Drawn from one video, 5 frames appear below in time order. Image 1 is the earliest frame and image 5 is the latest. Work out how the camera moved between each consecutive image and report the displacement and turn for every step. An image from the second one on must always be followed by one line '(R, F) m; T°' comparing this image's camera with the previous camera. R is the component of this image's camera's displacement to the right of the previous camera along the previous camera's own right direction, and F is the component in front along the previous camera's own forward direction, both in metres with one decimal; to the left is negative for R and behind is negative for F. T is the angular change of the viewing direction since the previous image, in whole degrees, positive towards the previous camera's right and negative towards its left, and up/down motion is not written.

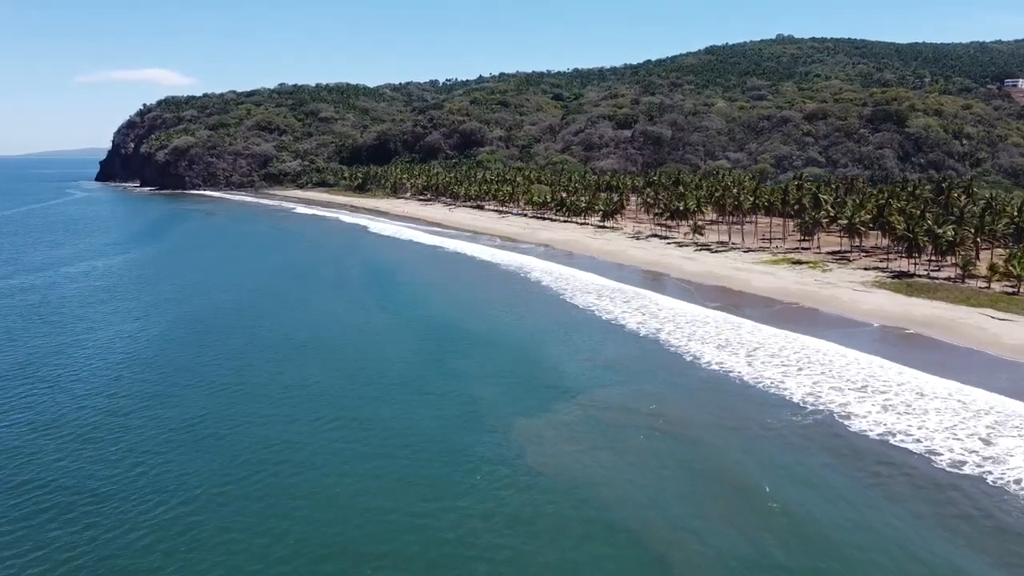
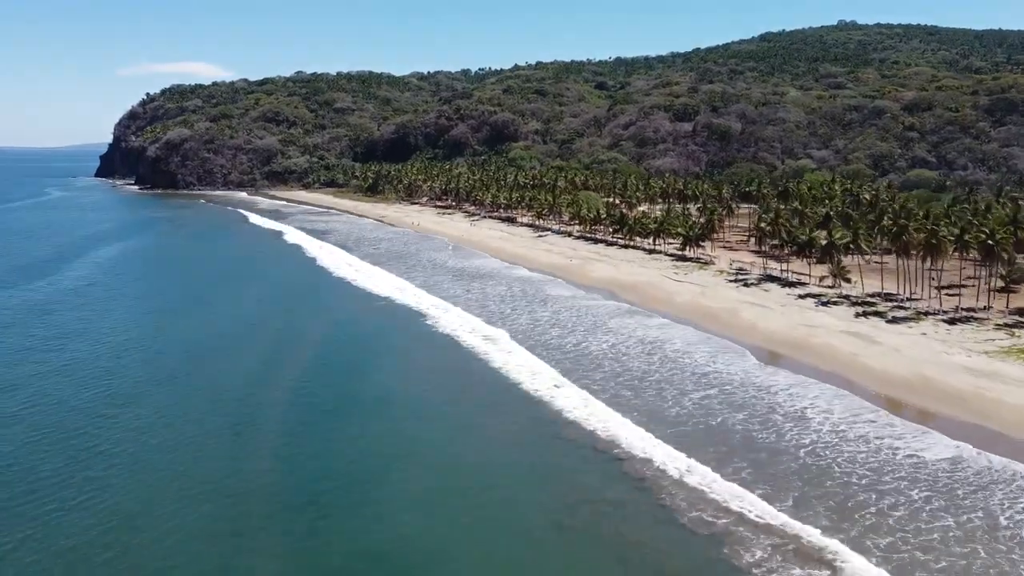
(-0.6, +25.1) m; -2°
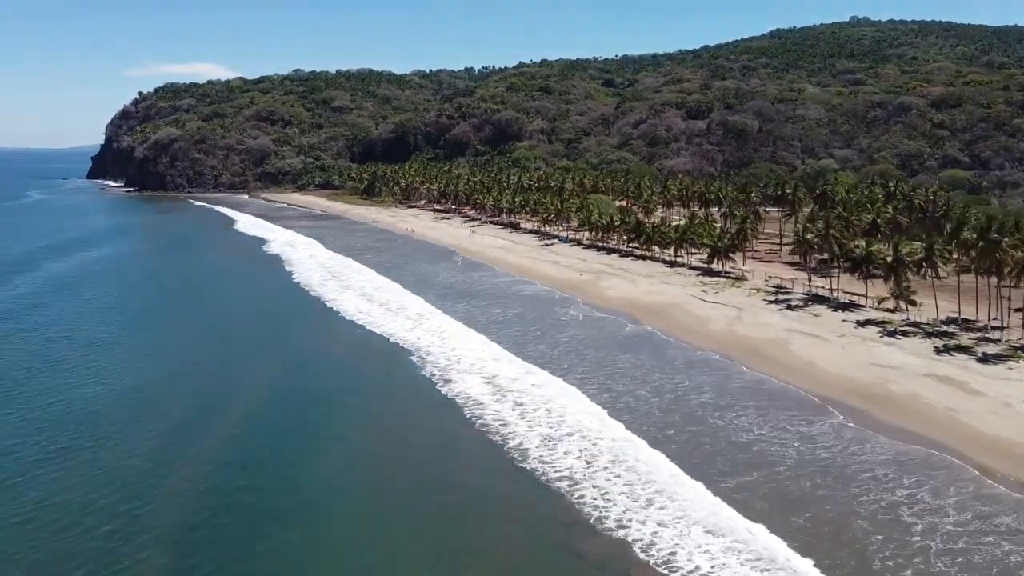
(+0.2, +7.5) m; 0°
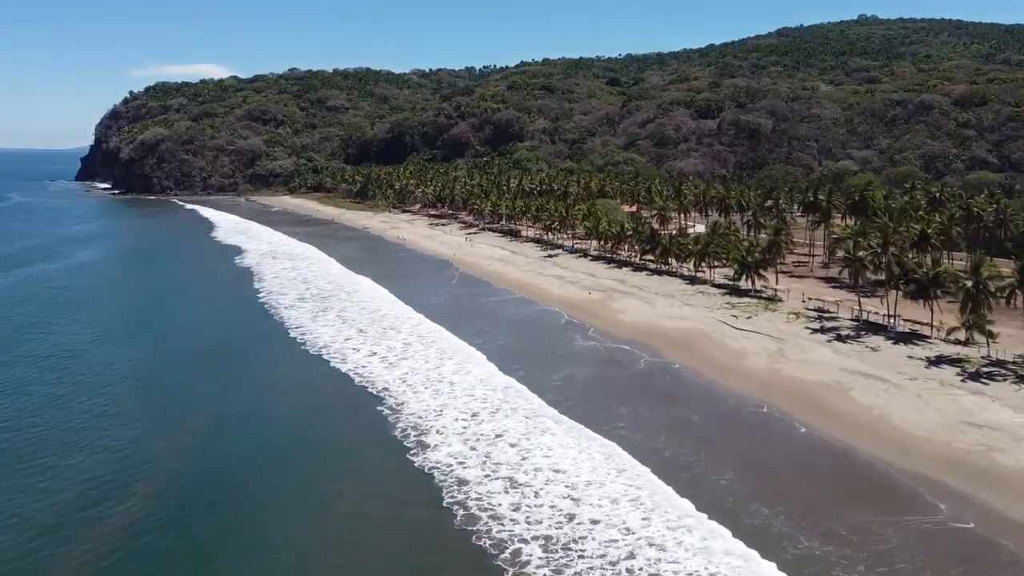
(+0.2, +6.6) m; 0°
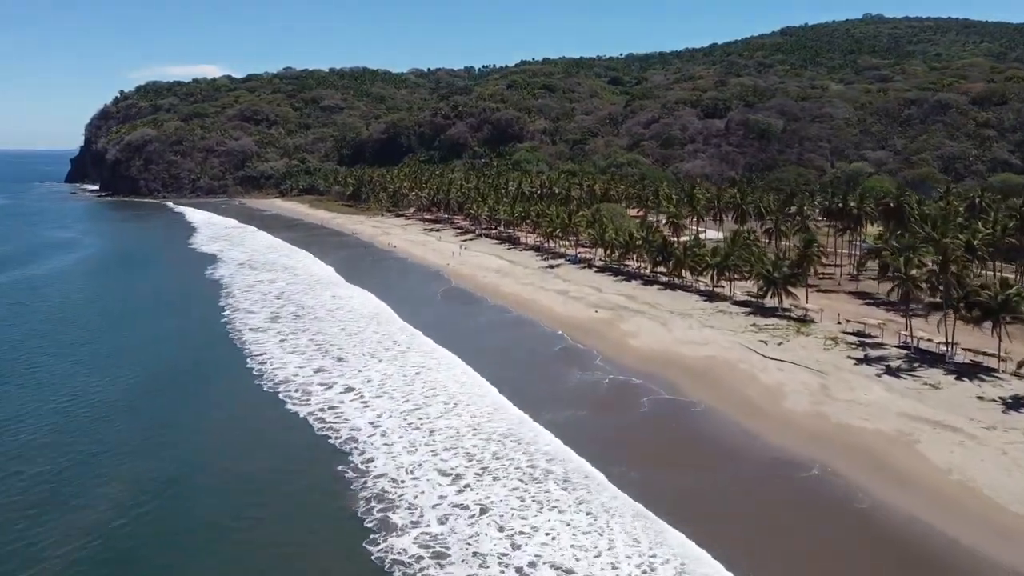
(+0.2, +5.1) m; 0°
